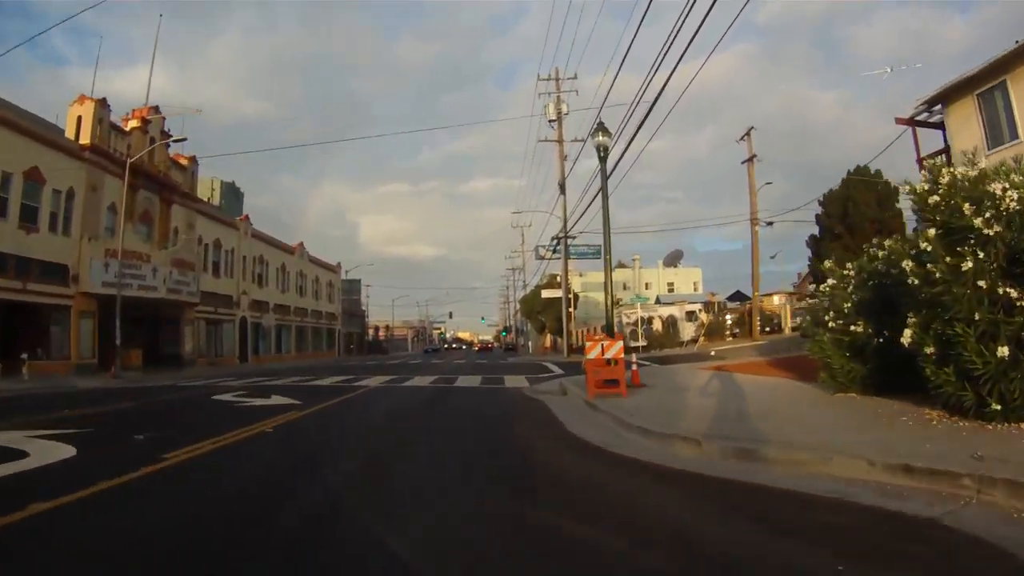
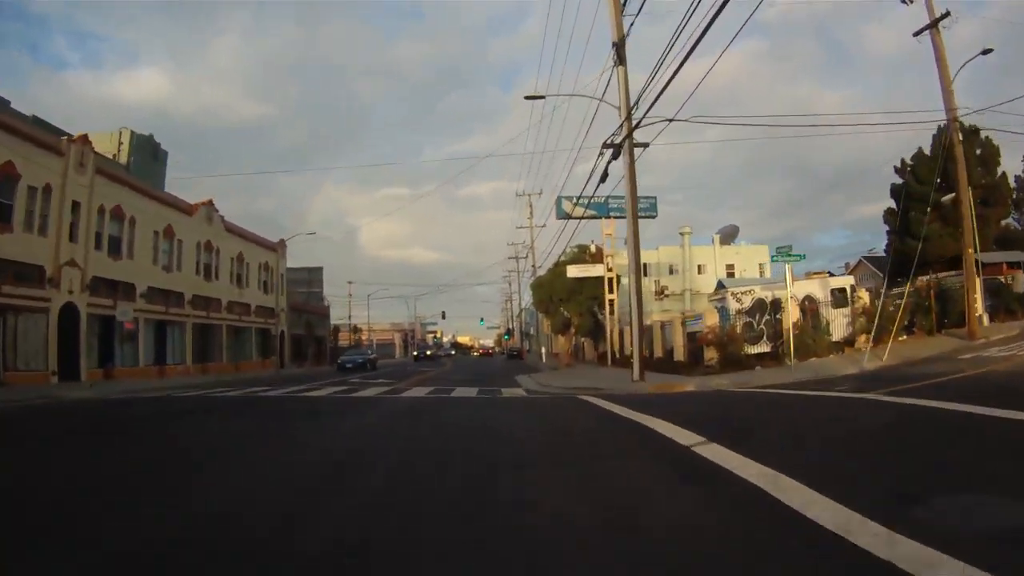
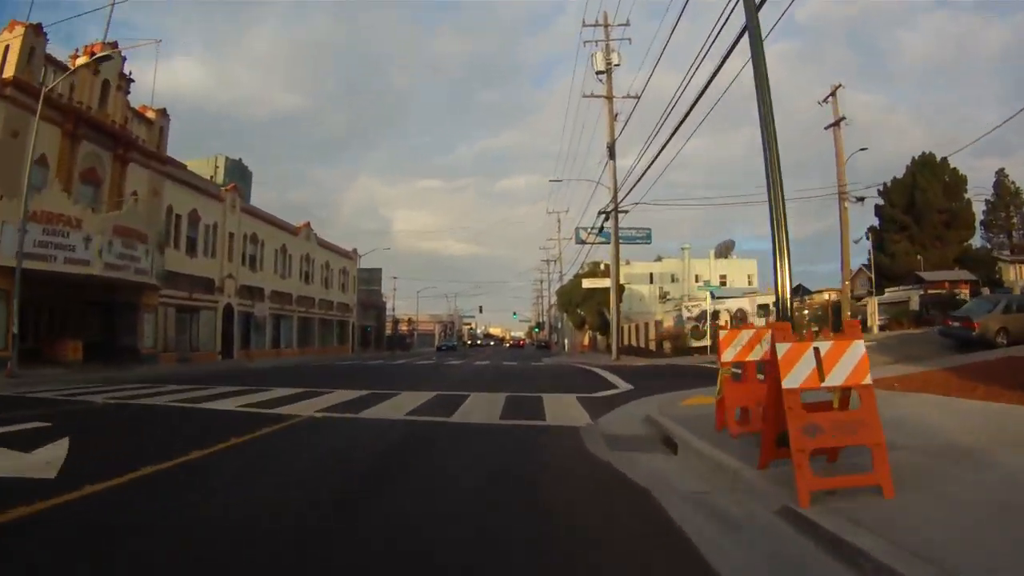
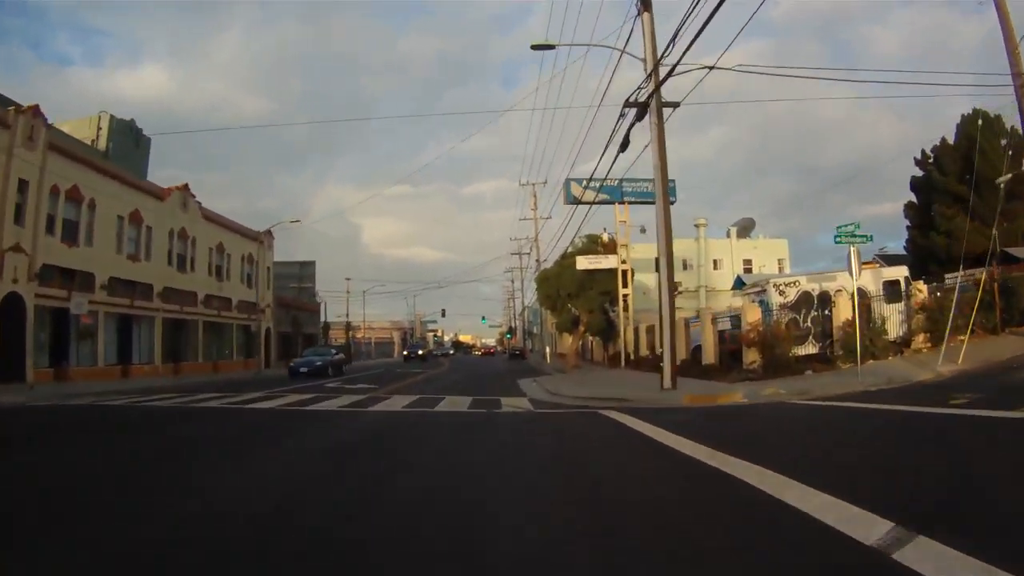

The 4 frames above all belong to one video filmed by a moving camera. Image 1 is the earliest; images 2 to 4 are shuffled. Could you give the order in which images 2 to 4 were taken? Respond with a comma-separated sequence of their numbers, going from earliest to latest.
3, 2, 4
